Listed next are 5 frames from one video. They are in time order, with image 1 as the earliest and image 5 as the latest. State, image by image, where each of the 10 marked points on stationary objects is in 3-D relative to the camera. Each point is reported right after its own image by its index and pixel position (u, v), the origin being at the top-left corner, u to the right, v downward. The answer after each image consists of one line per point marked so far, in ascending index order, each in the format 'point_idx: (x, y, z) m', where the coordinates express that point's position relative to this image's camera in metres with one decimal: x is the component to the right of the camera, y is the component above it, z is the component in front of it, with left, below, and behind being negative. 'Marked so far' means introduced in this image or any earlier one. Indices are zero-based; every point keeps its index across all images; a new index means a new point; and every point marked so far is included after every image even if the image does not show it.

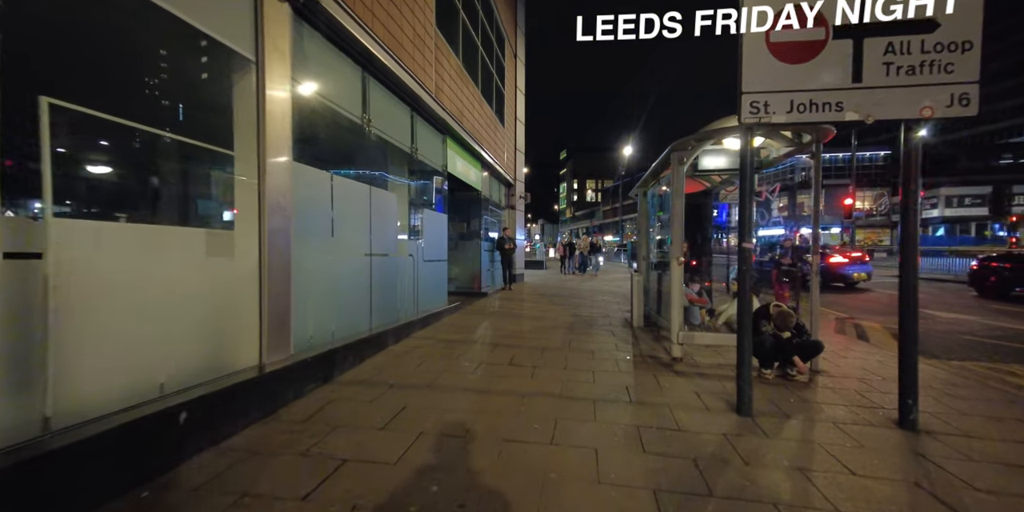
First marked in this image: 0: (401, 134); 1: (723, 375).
0: (-2.0, +2.3, +6.8) m
1: (+2.5, -1.4, +4.4) m
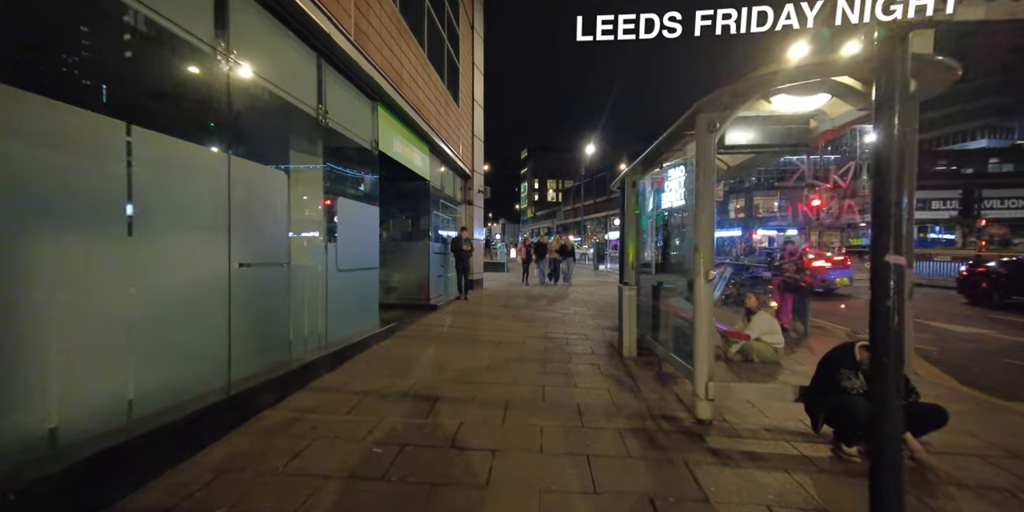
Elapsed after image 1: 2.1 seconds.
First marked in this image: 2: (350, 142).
0: (-2.7, +2.2, +4.7) m
1: (+2.1, -1.5, +2.9) m
2: (-2.6, +1.8, +5.8) m
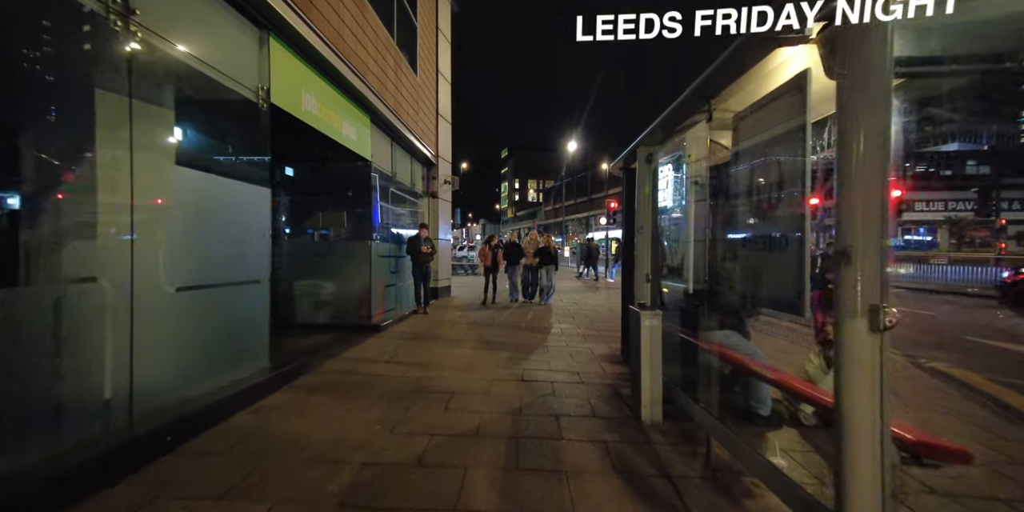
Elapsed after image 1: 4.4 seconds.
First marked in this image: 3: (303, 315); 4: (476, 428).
0: (-3.0, +2.1, +2.6) m
1: (+1.8, -1.6, +1.0) m
2: (-3.0, +1.7, +3.7) m
3: (-3.9, -1.1, +6.9) m
4: (-0.3, -1.5, +3.3) m
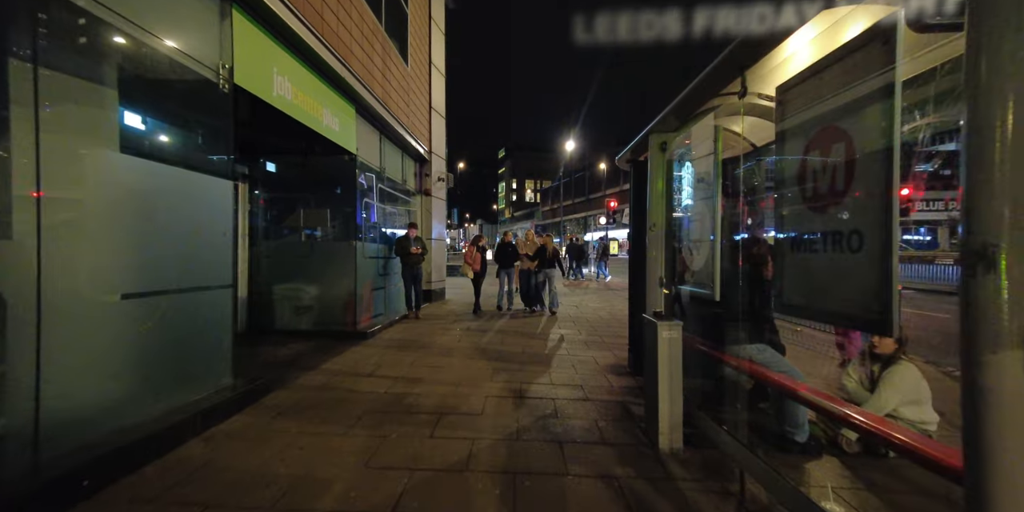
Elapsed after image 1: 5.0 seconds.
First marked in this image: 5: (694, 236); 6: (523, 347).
0: (-3.1, +2.1, +2.1) m
1: (+1.8, -1.6, +0.5) m
2: (-3.1, +1.7, +3.2) m
3: (-4.0, -1.1, +6.4) m
4: (-0.4, -1.5, +2.8) m
5: (+1.7, +0.2, +3.3) m
6: (+0.2, -1.4, +5.9) m
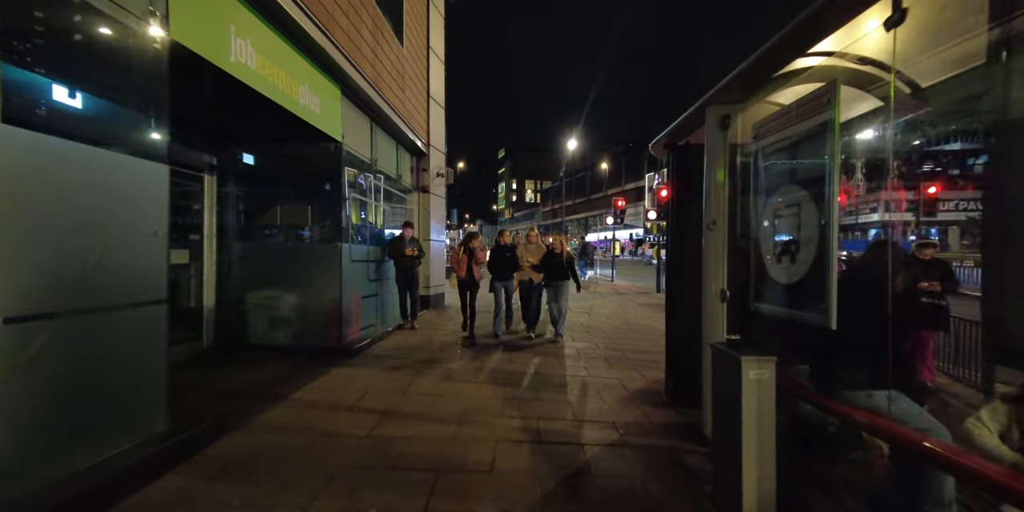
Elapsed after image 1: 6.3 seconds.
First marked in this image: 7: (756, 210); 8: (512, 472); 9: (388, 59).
0: (-2.9, +2.0, +1.3) m
1: (+2.0, -1.7, -0.3) m
2: (-2.9, +1.6, +2.4) m
3: (-3.8, -1.2, +5.6) m
4: (-0.2, -1.6, +2.0) m
5: (+1.8, +0.1, +2.5) m
6: (+0.3, -1.5, +5.1) m
7: (+1.8, +0.4, +2.6) m
8: (0.0, -1.6, +2.7) m
9: (-2.3, +3.6, +6.7) m
